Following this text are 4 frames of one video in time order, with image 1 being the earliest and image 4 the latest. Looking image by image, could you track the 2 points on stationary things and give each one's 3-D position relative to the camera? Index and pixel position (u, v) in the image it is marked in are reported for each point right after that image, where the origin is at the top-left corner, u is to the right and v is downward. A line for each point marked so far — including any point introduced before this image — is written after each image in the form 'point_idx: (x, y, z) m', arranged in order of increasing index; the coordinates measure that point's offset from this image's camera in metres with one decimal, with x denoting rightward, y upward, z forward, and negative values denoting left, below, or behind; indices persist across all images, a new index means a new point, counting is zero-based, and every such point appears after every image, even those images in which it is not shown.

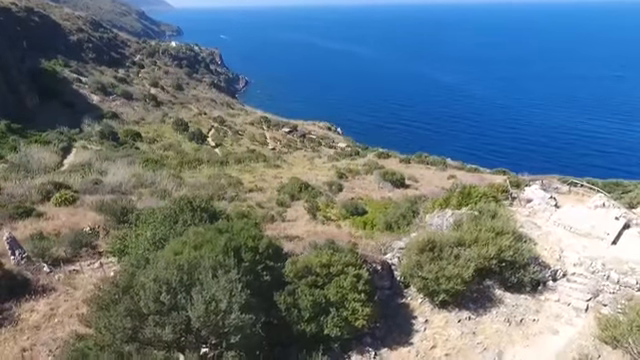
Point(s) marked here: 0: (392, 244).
0: (+2.5, -2.4, +18.5) m
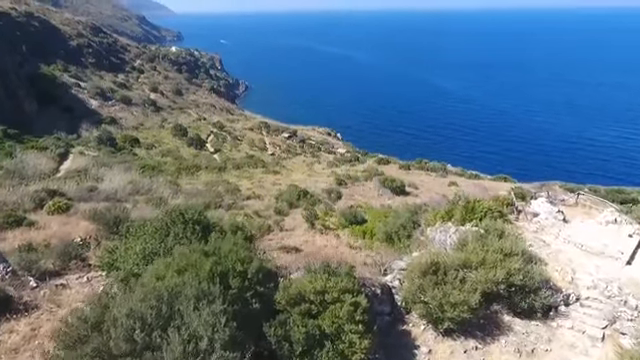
0: (+2.4, -2.7, +17.9) m
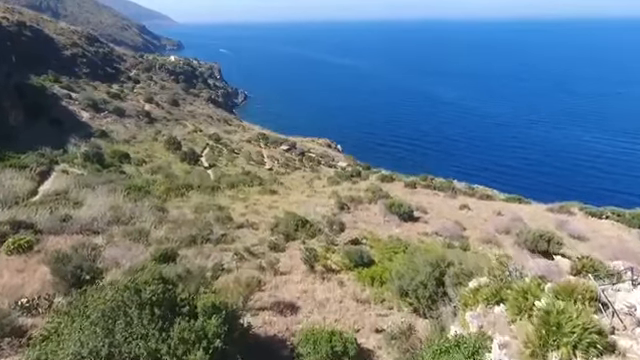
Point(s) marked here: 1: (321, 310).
0: (+2.5, -4.0, +14.6) m
1: (+0.1, -4.0, +17.0) m
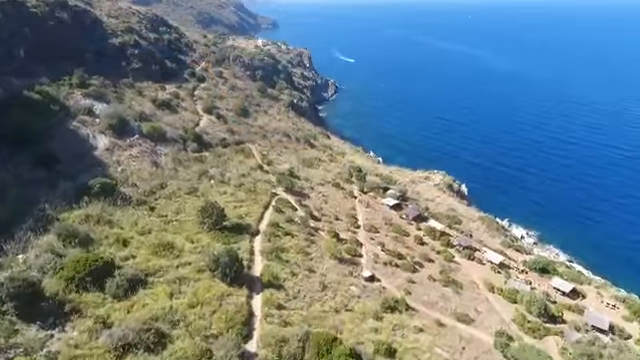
0: (+2.2, -5.7, +9.3) m
1: (-0.2, -5.7, +11.7) m
